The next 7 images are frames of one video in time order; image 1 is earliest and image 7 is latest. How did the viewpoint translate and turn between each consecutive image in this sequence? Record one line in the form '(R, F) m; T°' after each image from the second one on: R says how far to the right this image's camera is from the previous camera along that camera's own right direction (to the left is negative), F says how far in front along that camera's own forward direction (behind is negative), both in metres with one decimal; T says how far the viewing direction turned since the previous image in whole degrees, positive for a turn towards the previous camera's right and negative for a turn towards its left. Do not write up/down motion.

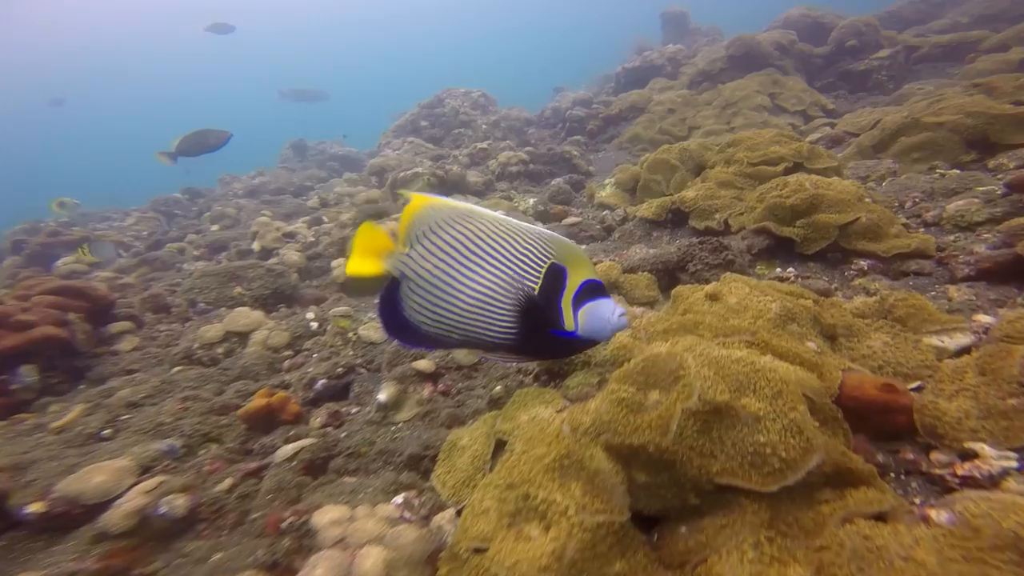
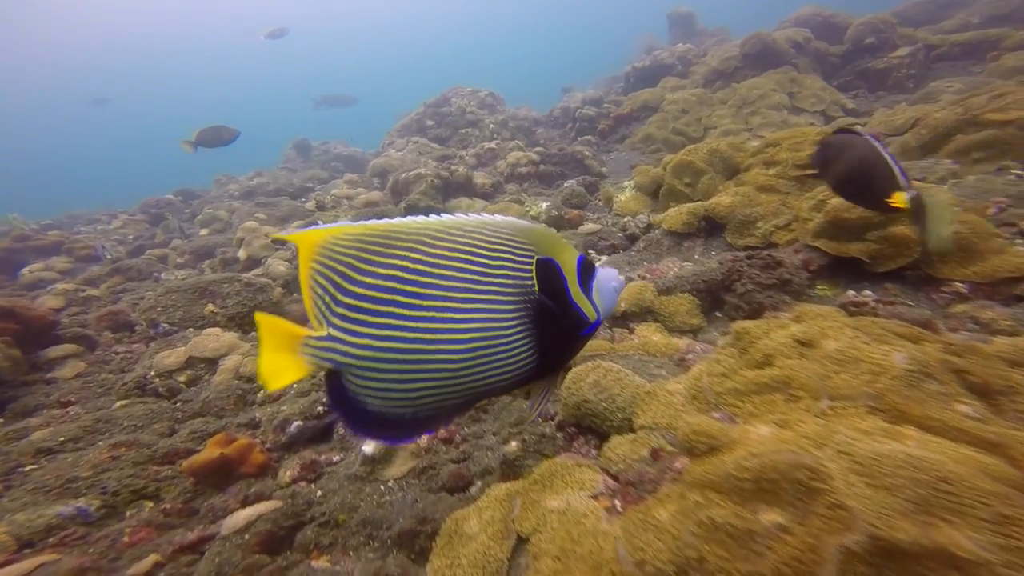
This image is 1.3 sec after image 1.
(-0.1, +0.7) m; 0°
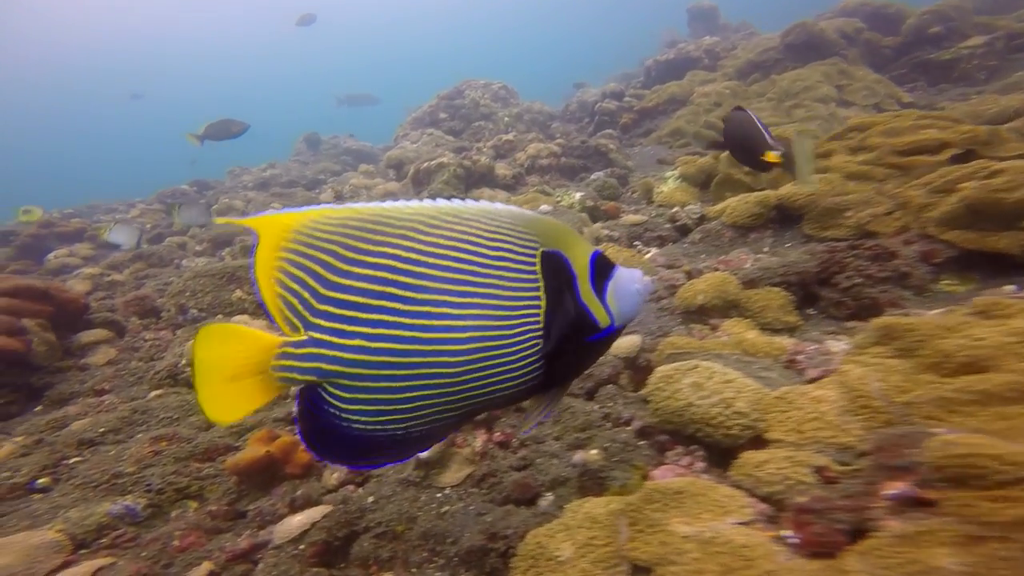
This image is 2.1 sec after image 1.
(-0.5, +0.3) m; -1°
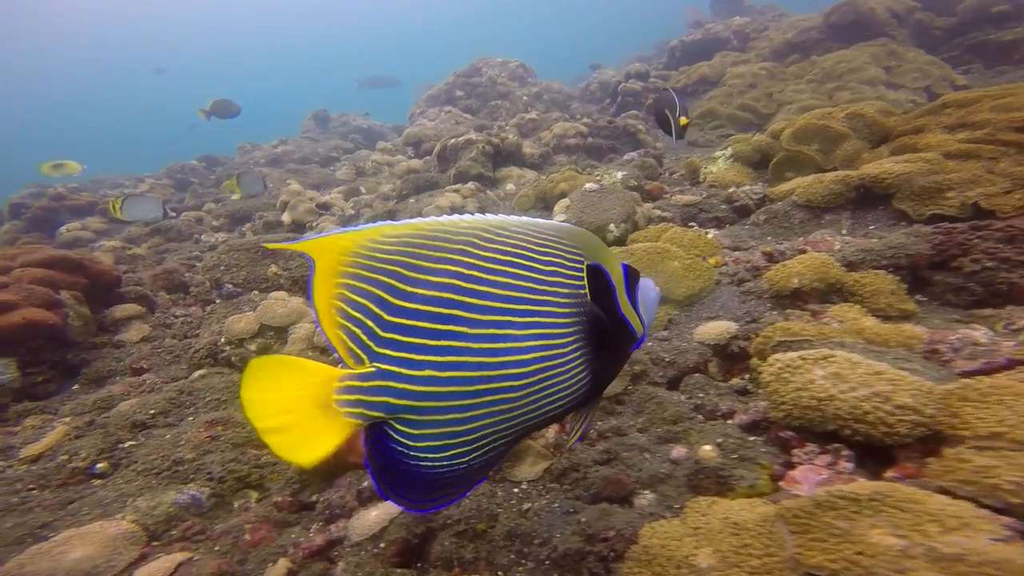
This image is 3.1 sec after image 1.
(-0.6, +0.3) m; -1°
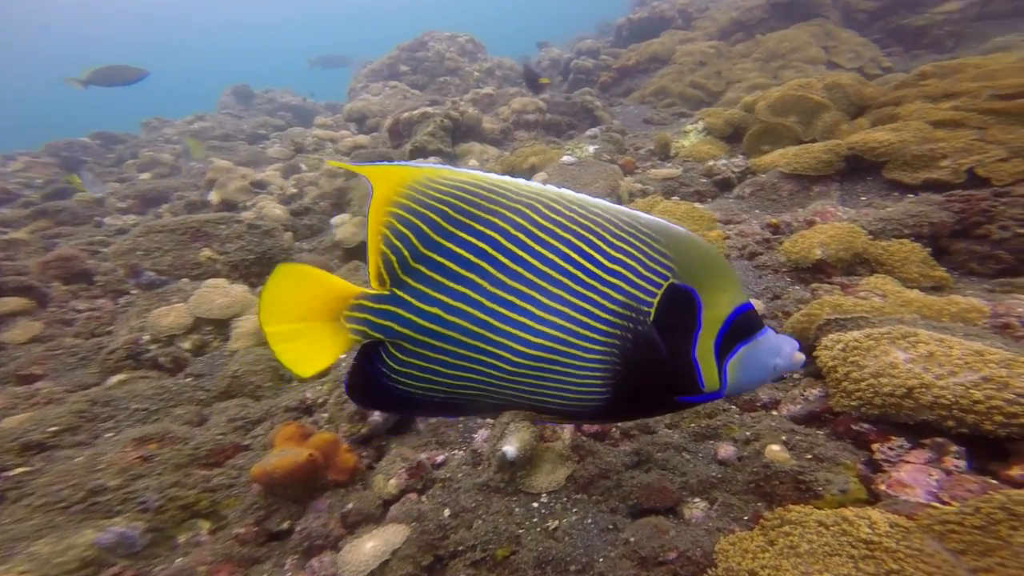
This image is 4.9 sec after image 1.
(-0.4, +0.5) m; +7°
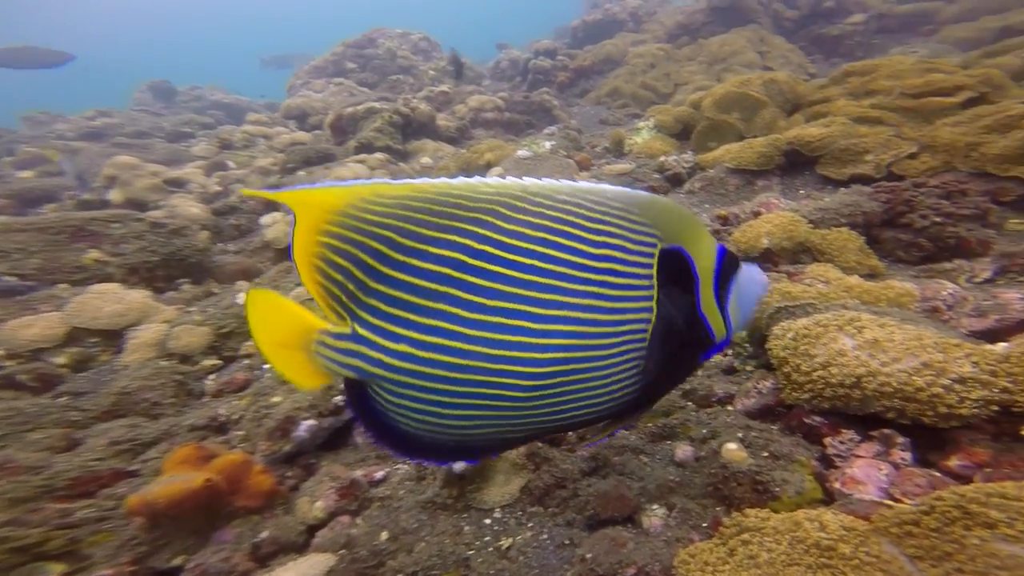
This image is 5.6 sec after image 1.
(+0.1, +0.2) m; +5°
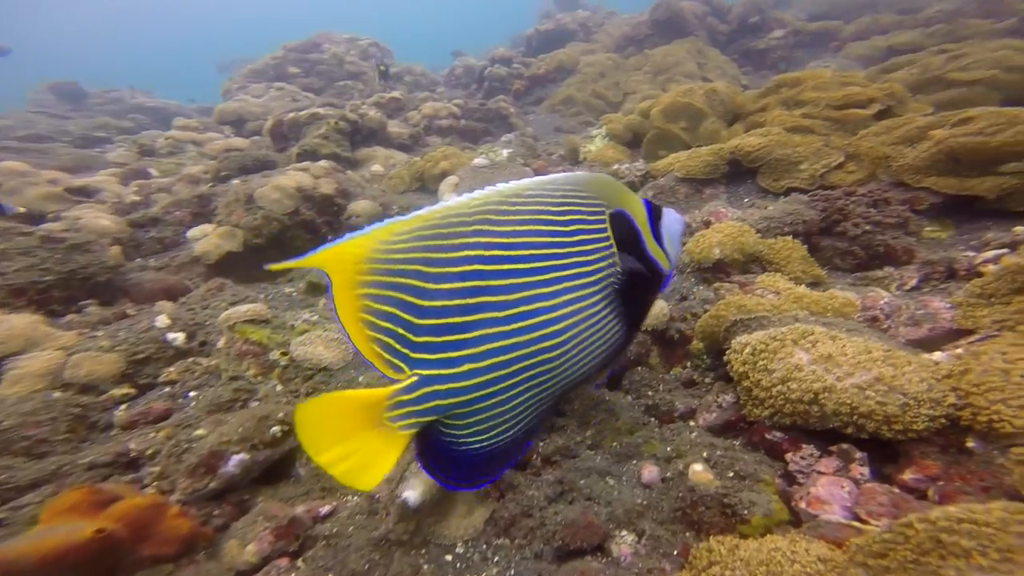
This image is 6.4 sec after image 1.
(0.0, +0.1) m; +6°
